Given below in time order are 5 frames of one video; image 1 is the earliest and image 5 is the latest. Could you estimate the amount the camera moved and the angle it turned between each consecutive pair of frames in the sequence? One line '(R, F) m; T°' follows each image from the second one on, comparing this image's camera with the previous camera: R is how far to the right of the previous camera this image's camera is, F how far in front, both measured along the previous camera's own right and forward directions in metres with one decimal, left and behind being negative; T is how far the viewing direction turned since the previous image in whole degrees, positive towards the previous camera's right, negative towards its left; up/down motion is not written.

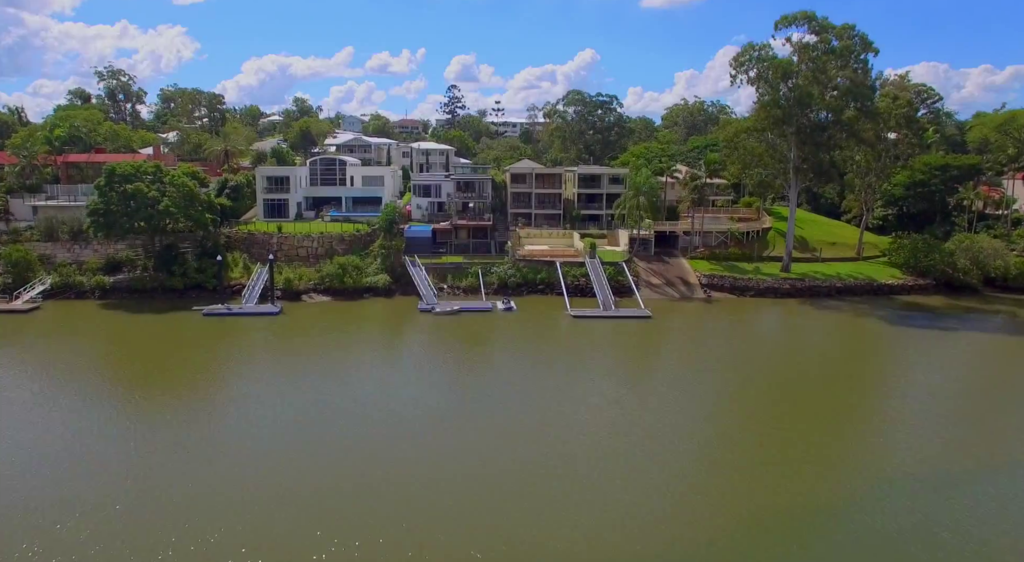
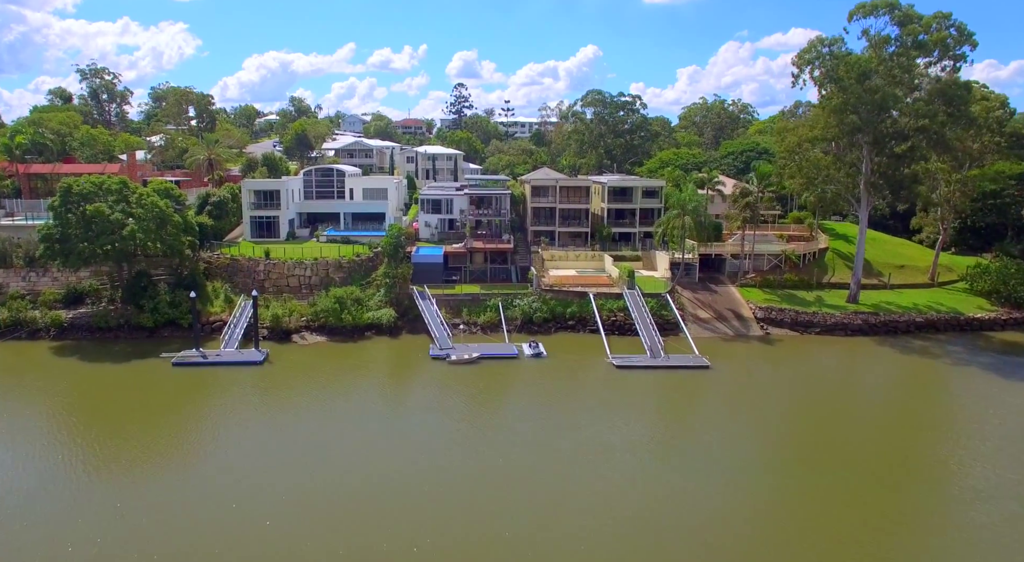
(-1.6, +8.0) m; 0°
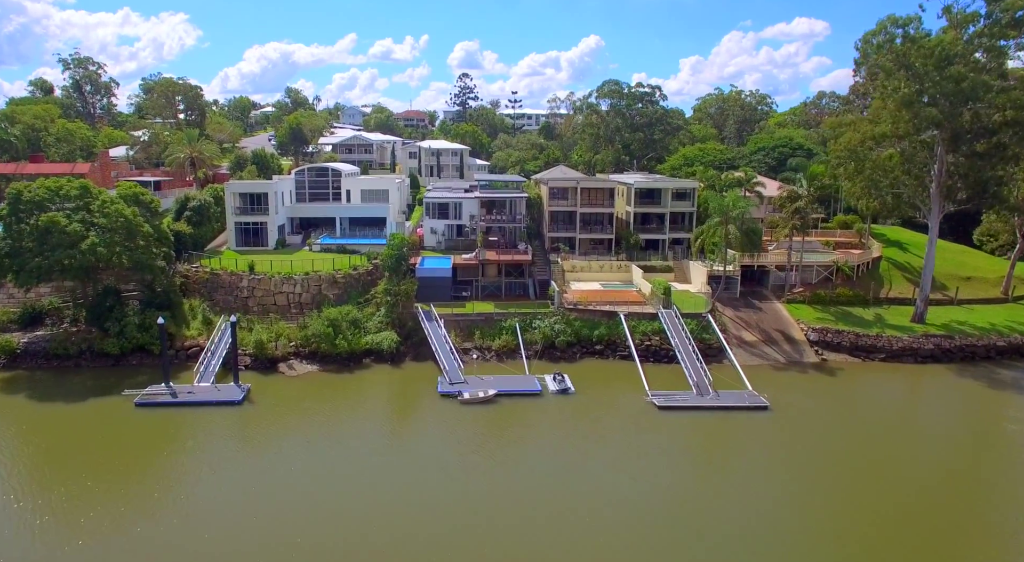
(-1.1, +6.2) m; 0°
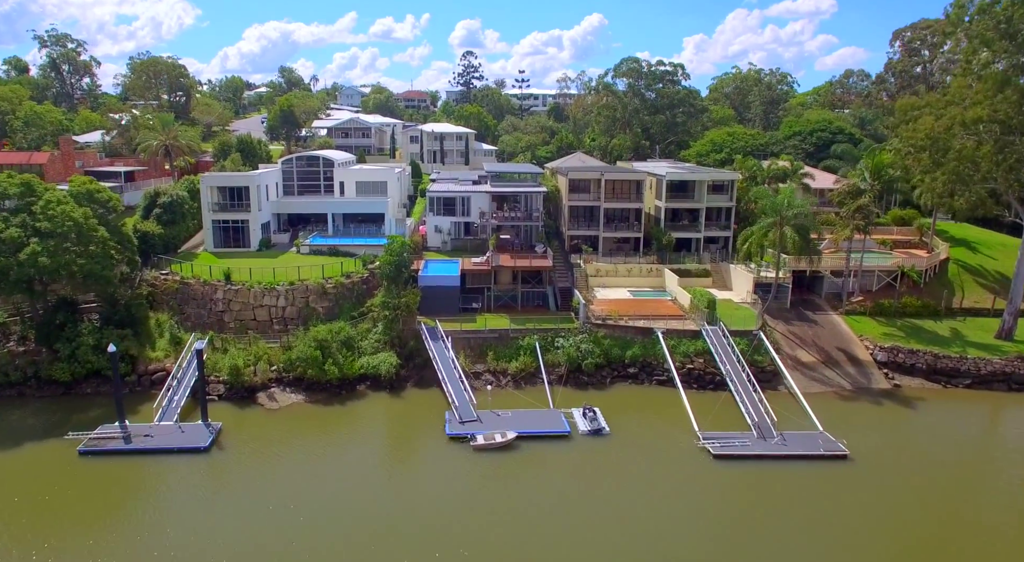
(-0.9, +6.2) m; 0°
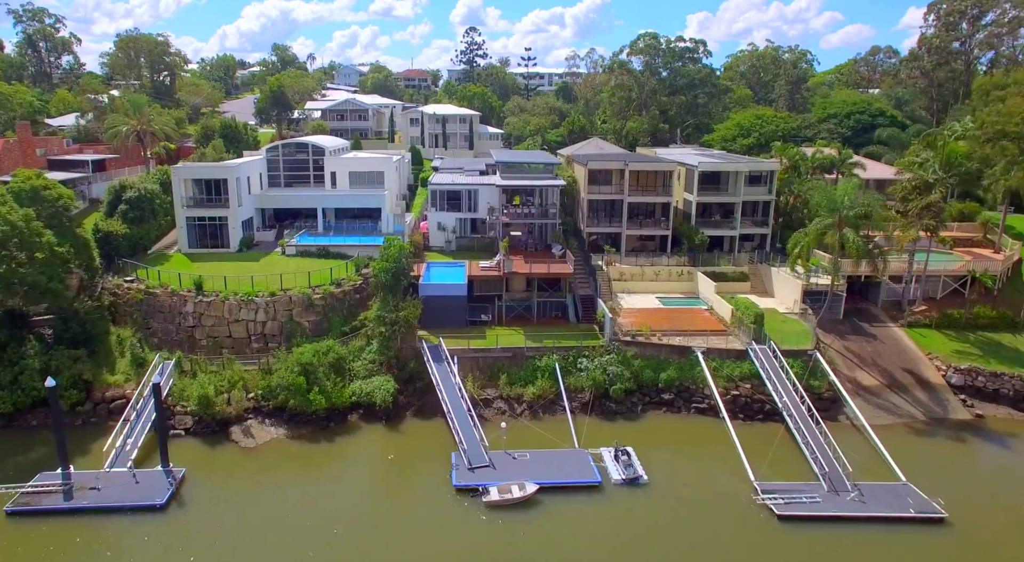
(-0.6, +5.2) m; 0°
